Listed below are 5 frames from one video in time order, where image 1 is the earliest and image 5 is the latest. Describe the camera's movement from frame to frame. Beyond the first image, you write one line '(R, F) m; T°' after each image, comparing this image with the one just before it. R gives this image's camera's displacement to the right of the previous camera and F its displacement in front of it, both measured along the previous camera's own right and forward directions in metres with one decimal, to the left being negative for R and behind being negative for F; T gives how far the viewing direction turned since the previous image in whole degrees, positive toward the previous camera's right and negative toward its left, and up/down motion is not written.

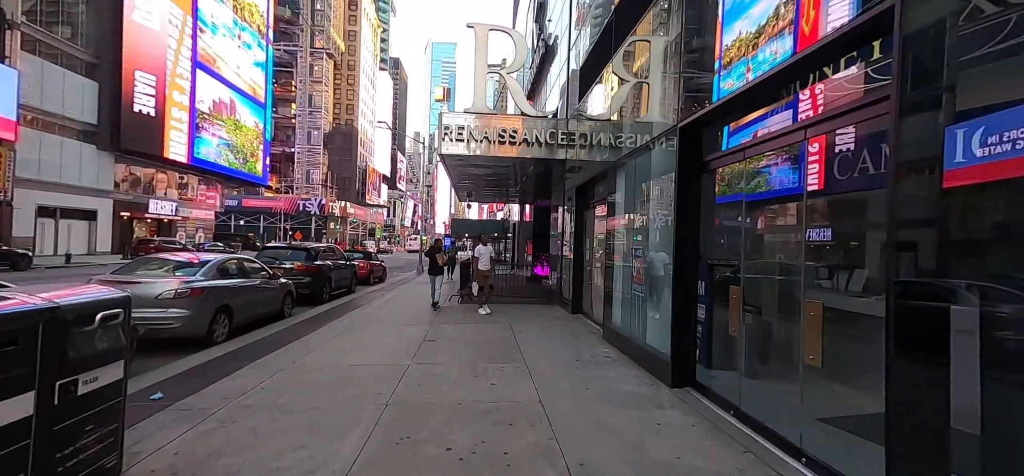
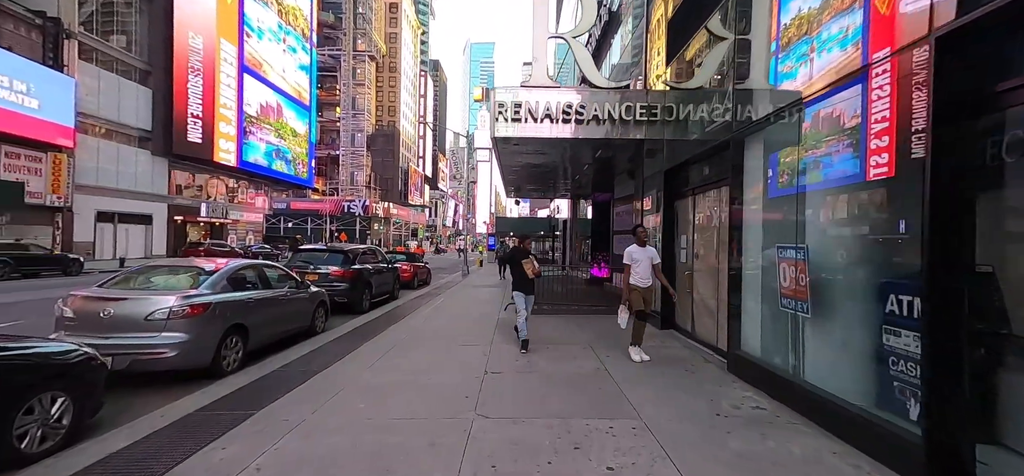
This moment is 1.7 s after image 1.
(-0.7, +2.0) m; -6°
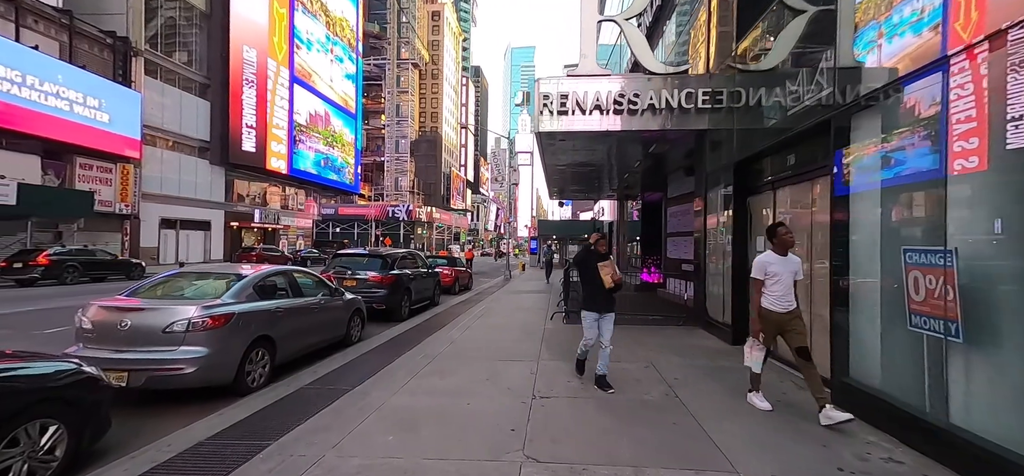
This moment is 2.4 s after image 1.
(-0.1, +0.8) m; -6°
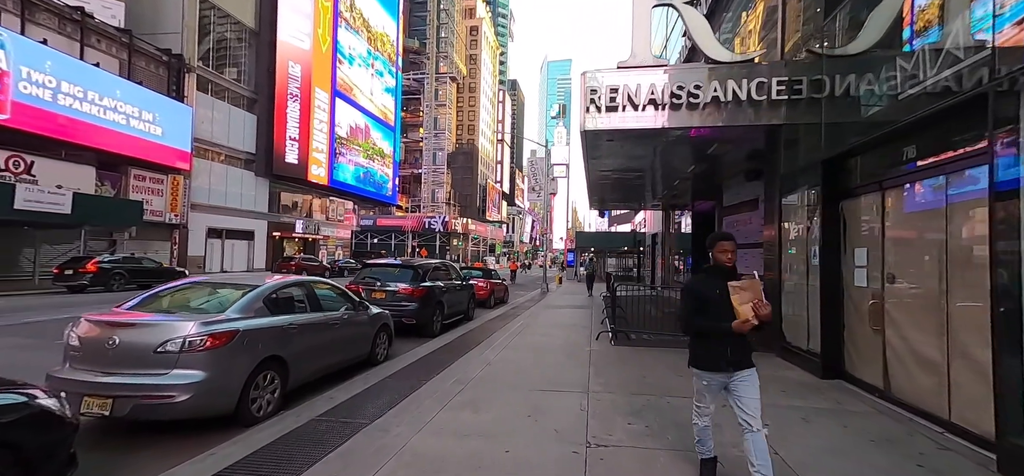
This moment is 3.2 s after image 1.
(-0.2, +0.8) m; -5°
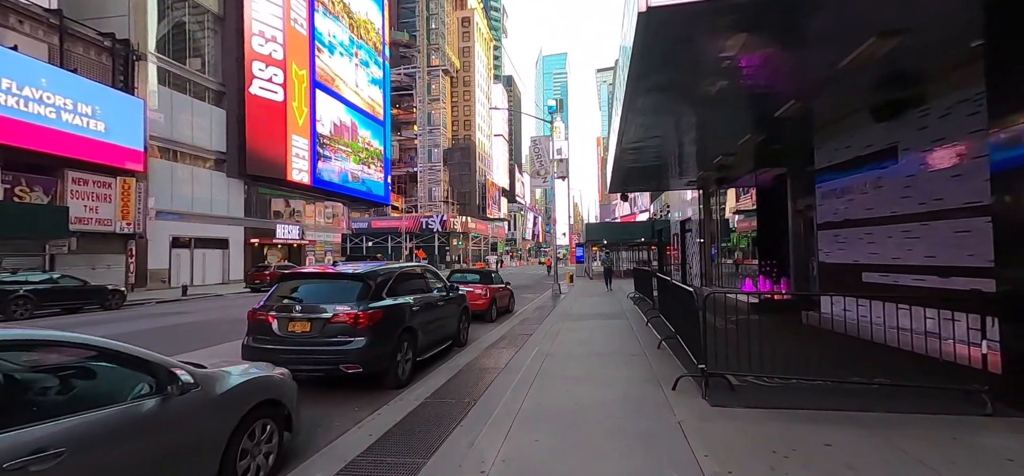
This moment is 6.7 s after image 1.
(-0.1, +3.6) m; 0°
